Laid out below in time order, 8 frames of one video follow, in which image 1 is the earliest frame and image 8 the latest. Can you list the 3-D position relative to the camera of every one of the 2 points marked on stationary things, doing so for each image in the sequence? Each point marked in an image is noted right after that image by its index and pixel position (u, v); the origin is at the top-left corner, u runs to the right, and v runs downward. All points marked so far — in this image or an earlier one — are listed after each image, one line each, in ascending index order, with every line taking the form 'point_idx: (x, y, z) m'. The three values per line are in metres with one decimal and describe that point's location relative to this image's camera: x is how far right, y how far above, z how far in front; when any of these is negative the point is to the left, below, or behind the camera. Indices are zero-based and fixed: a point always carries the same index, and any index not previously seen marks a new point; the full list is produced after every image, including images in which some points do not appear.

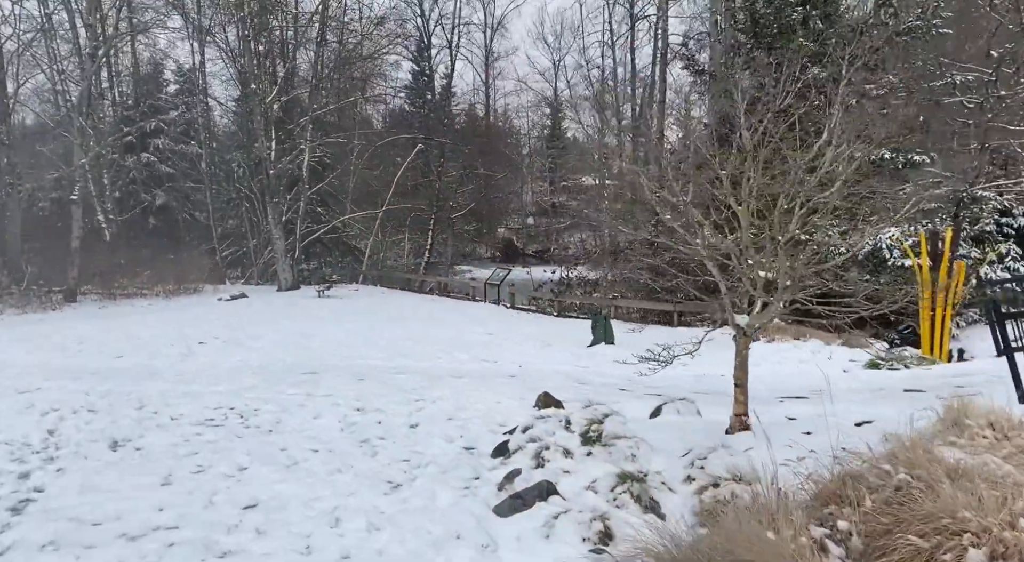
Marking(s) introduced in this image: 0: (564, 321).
0: (+1.1, -0.9, +18.9) m
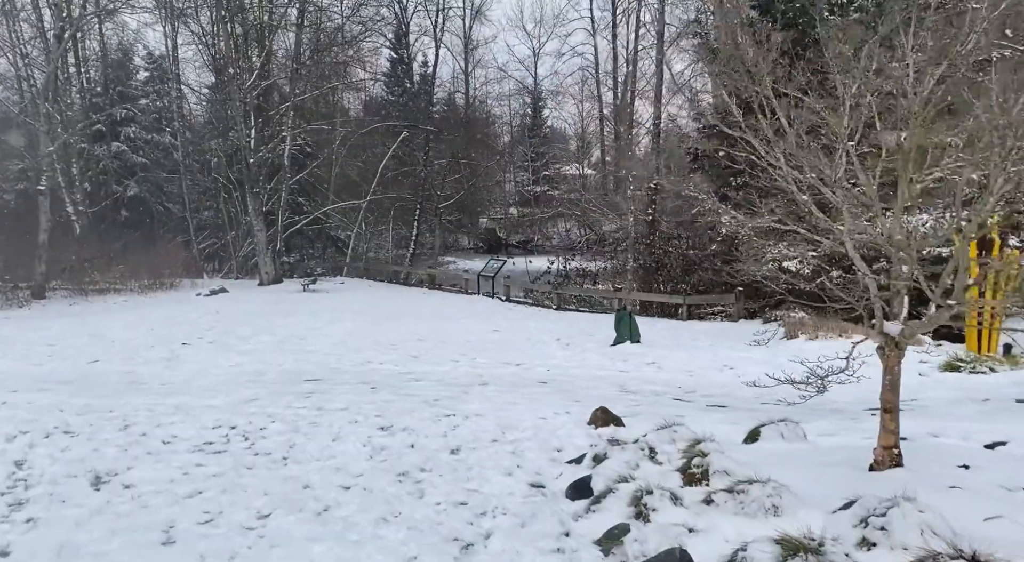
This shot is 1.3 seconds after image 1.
0: (+1.1, -0.8, +17.8) m
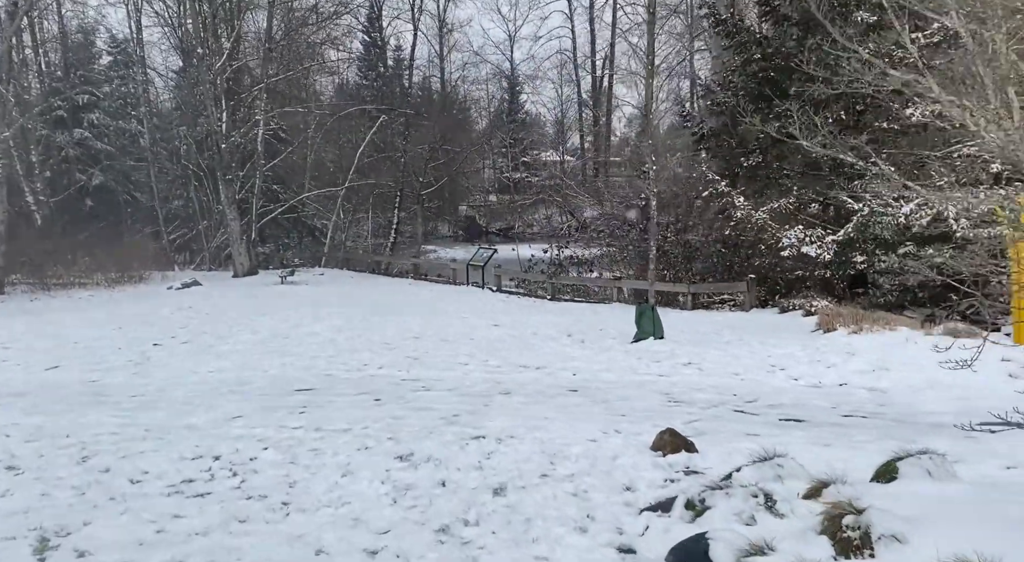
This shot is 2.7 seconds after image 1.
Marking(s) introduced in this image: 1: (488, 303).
0: (+1.1, -0.6, +16.6) m
1: (-0.5, -0.5, +19.8) m
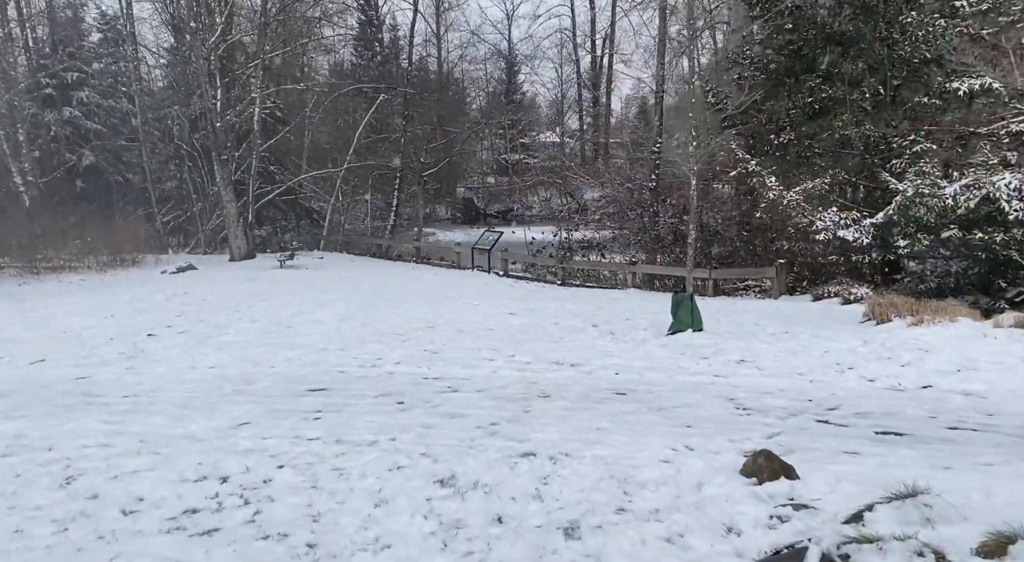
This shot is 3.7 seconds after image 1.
0: (+1.4, -0.3, +15.7) m
1: (-0.3, -0.2, +18.9) m
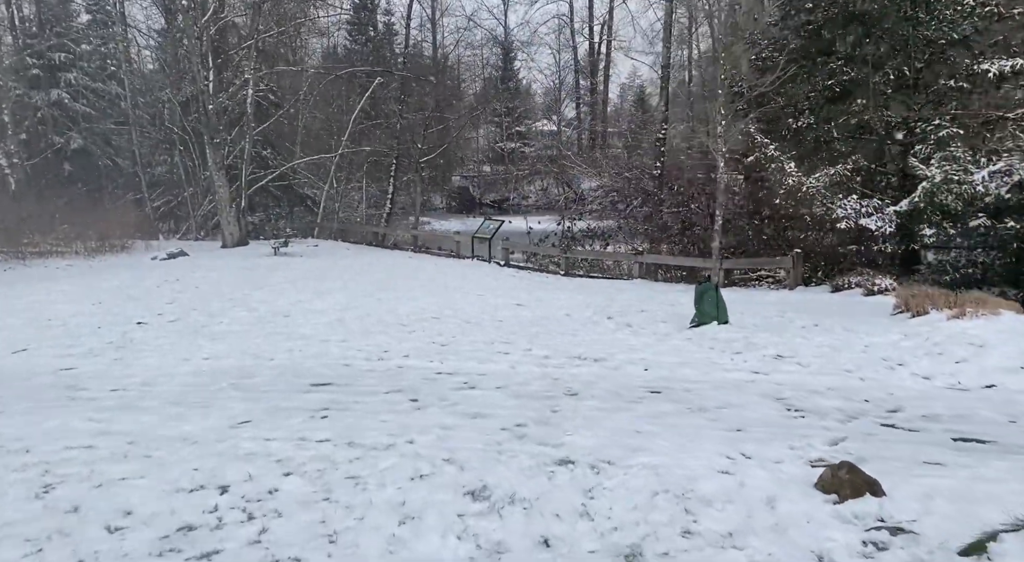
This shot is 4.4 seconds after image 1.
0: (+1.5, -0.2, +15.1) m
1: (-0.2, +0.1, +18.3) m
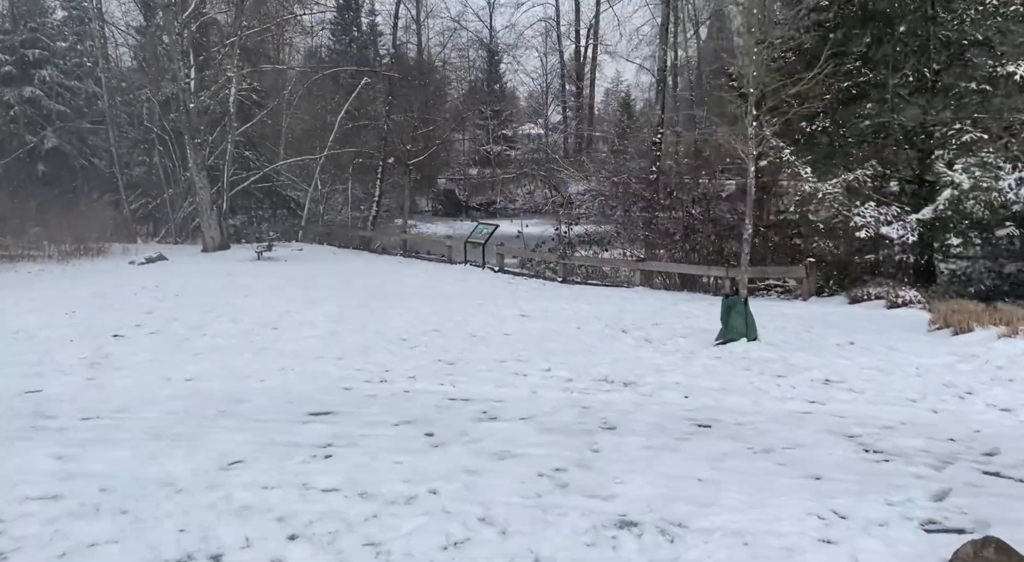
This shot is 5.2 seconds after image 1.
0: (+1.5, -0.3, +14.3) m
1: (-0.3, -0.1, +17.5) m
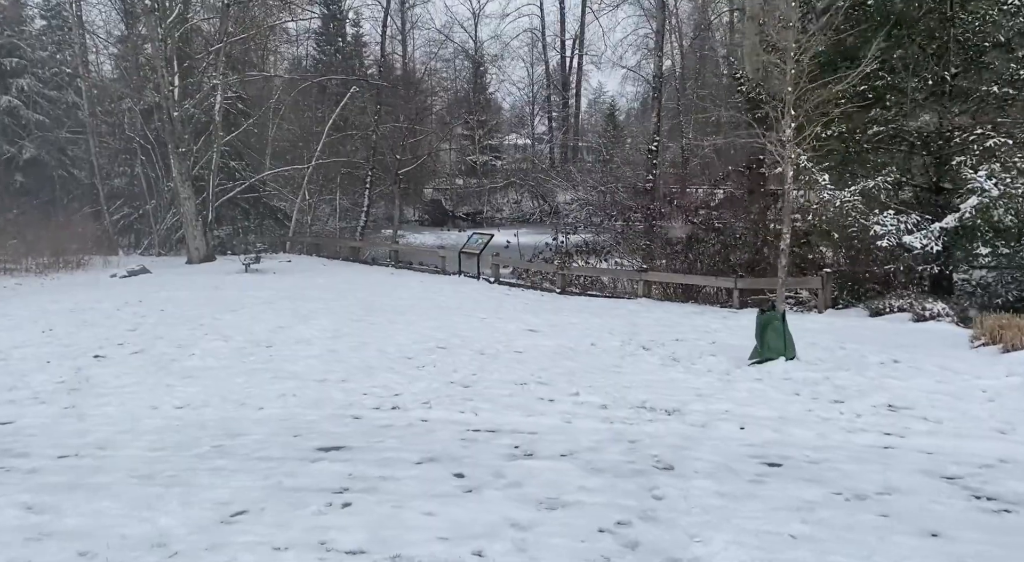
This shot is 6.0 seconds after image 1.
0: (+1.6, -0.5, +13.6) m
1: (-0.3, -0.3, +16.7) m
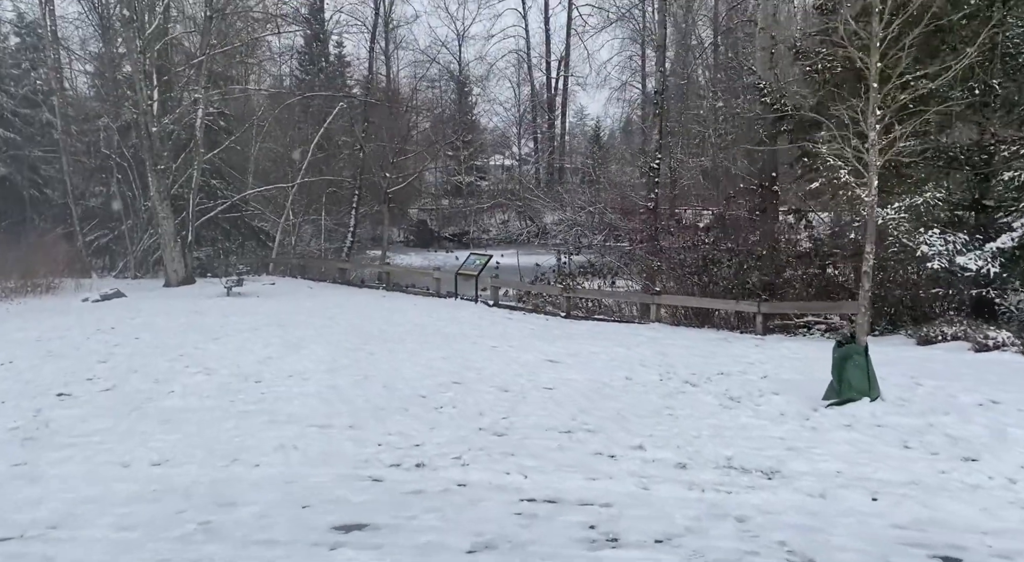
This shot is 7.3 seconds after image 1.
0: (+1.8, -0.8, +12.4) m
1: (-0.1, -0.7, +15.5) m
